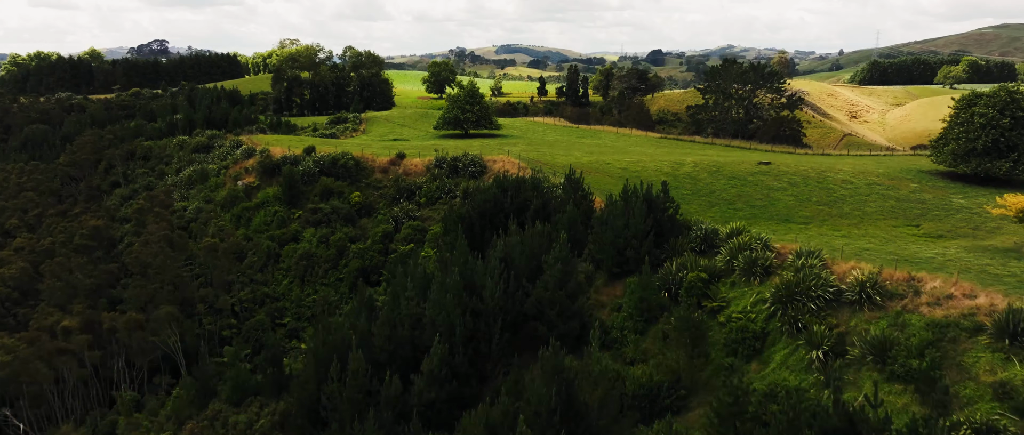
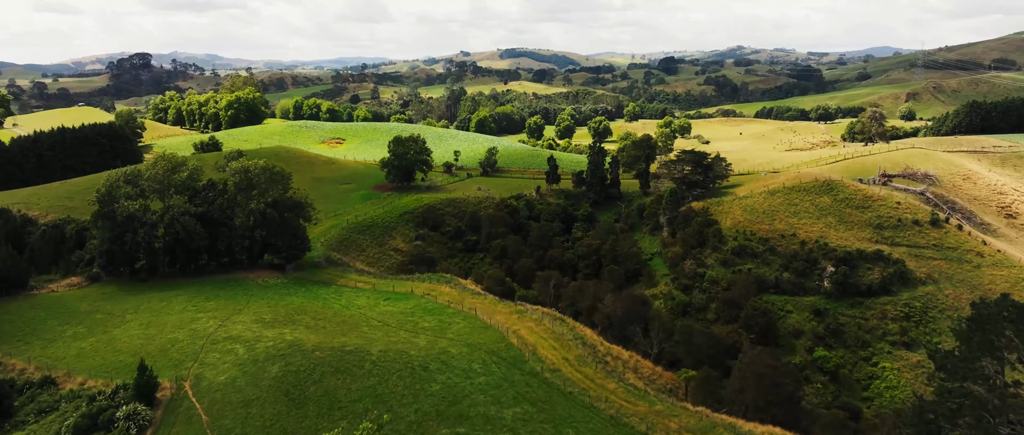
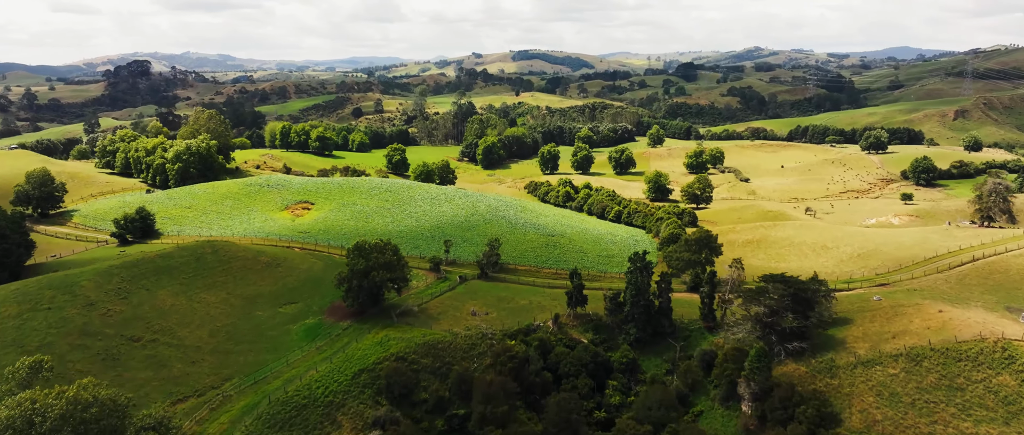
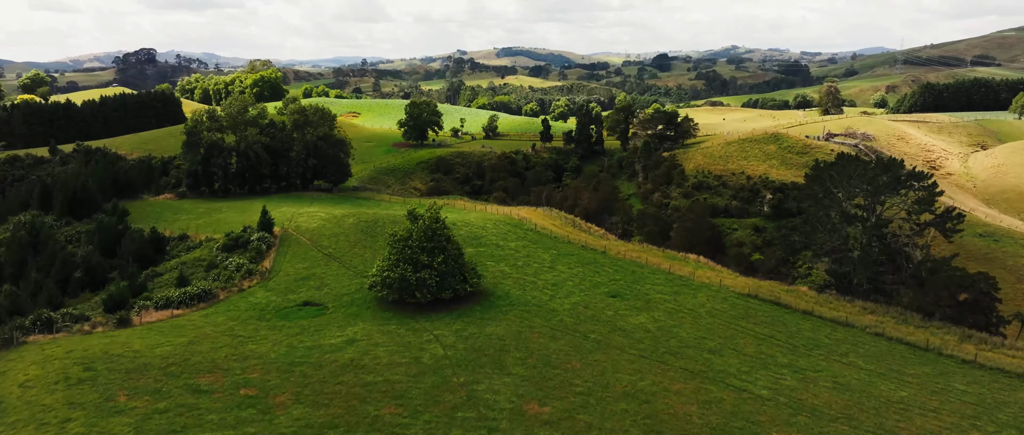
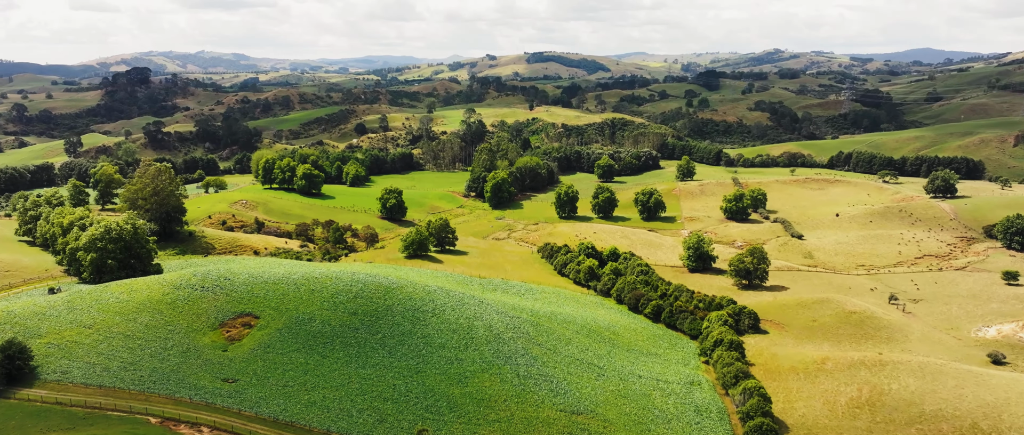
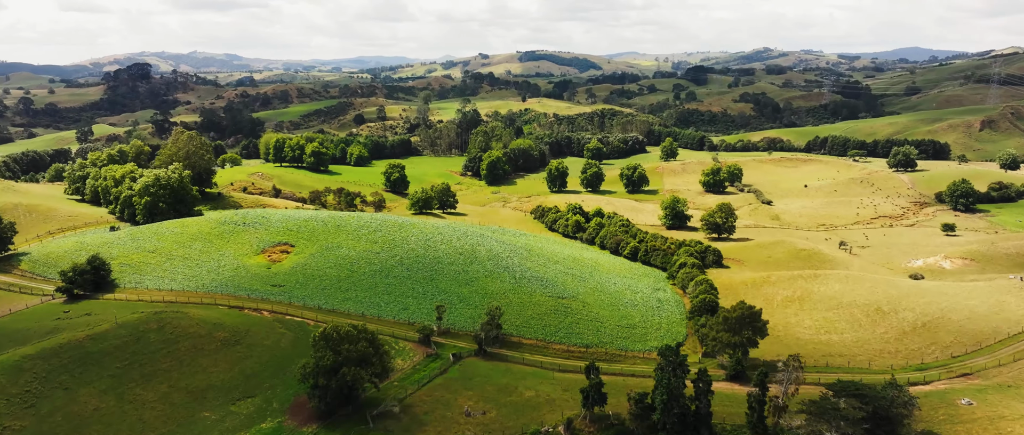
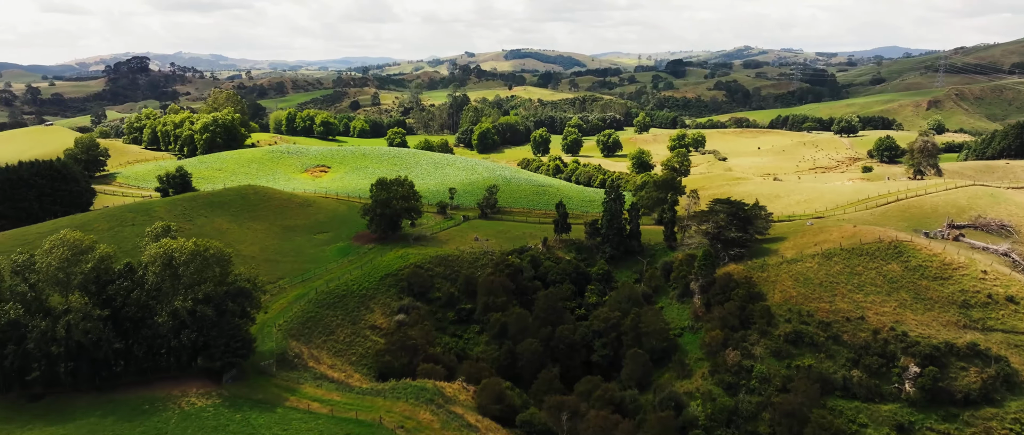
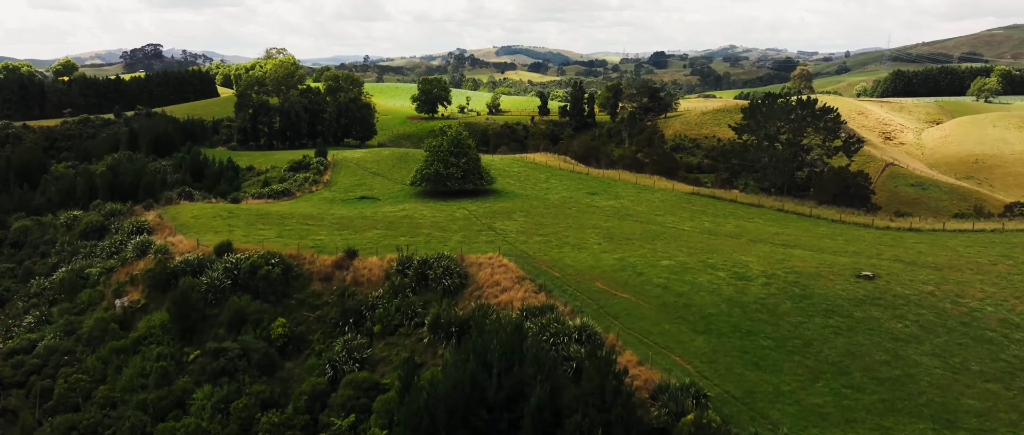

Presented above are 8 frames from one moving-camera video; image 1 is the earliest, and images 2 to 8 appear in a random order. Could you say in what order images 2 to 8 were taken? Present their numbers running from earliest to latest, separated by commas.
8, 4, 2, 7, 3, 6, 5
